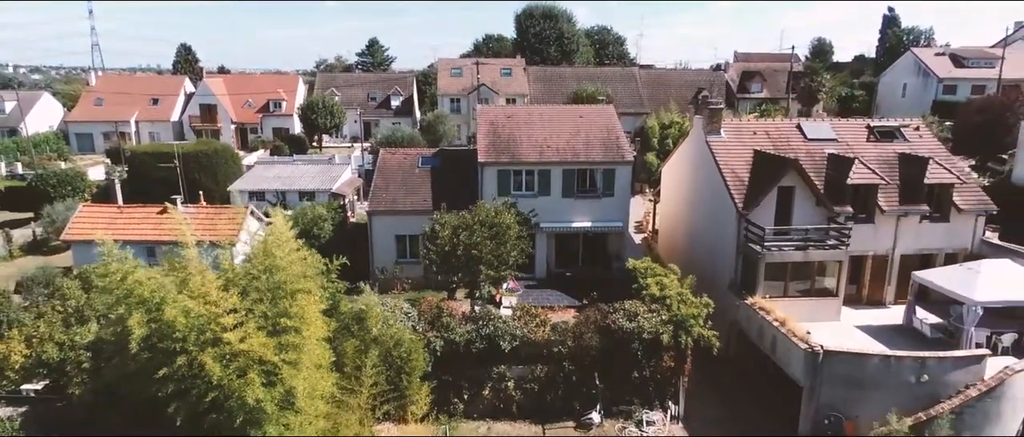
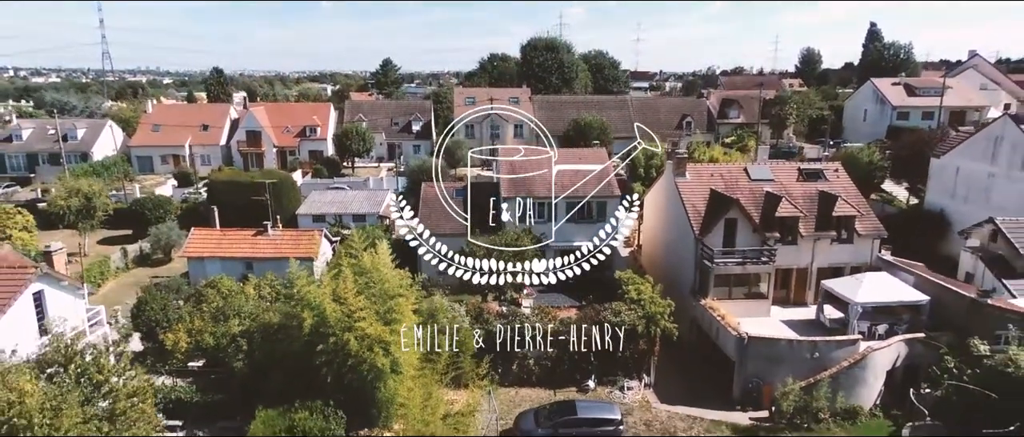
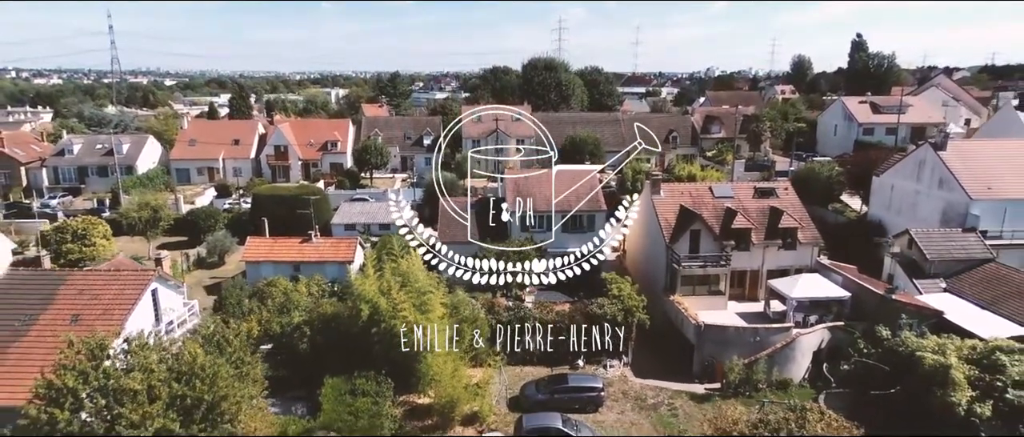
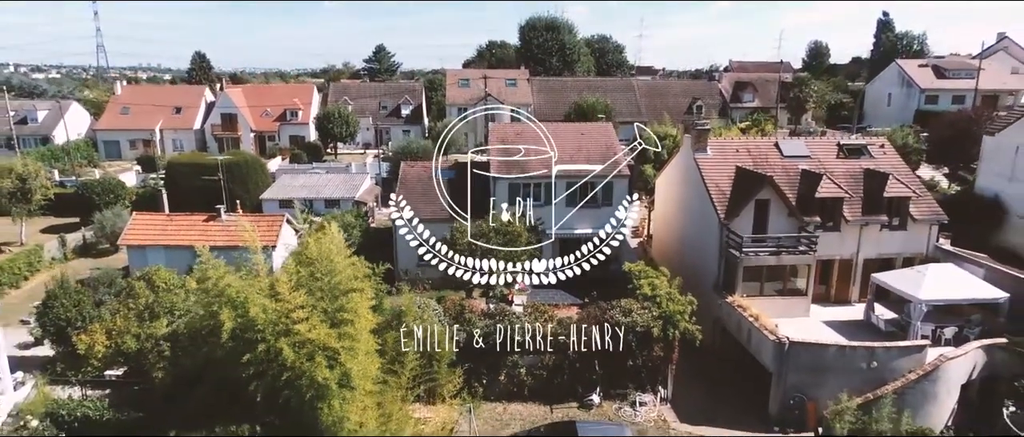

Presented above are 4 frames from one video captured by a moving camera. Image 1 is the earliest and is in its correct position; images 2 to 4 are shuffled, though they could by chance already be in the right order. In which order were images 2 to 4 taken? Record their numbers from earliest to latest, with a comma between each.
4, 2, 3
